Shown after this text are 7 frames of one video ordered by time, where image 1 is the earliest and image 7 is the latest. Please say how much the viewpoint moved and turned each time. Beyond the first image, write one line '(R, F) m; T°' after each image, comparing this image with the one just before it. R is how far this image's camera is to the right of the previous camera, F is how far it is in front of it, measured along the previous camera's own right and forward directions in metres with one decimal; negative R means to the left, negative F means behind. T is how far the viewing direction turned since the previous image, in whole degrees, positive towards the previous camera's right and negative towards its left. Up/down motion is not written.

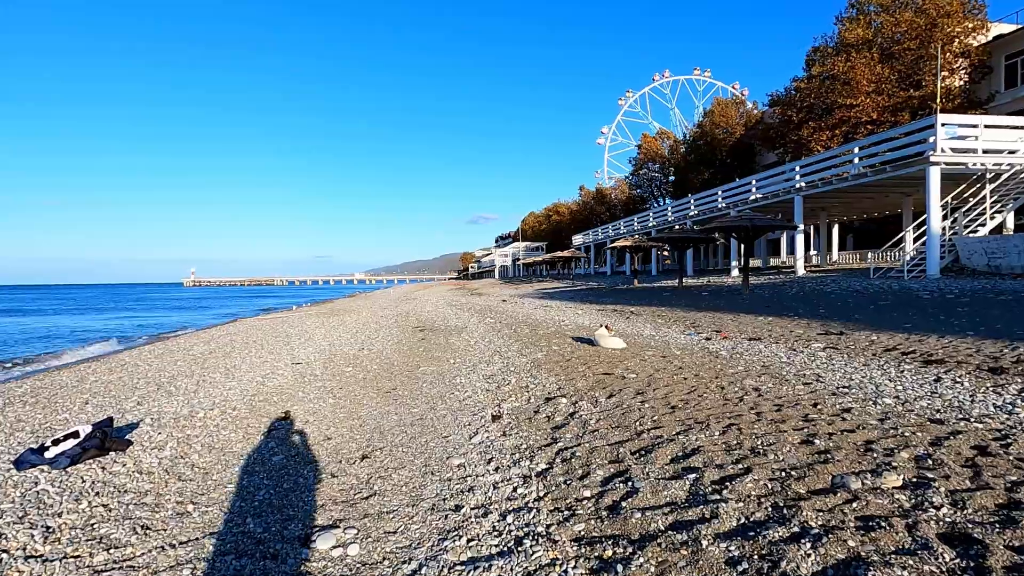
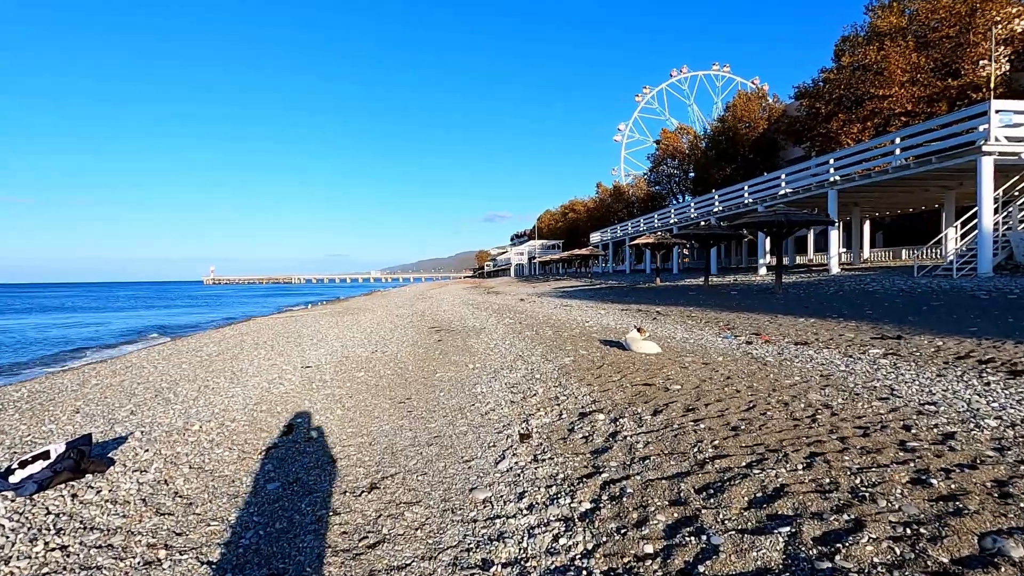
(-0.2, +0.8) m; -2°
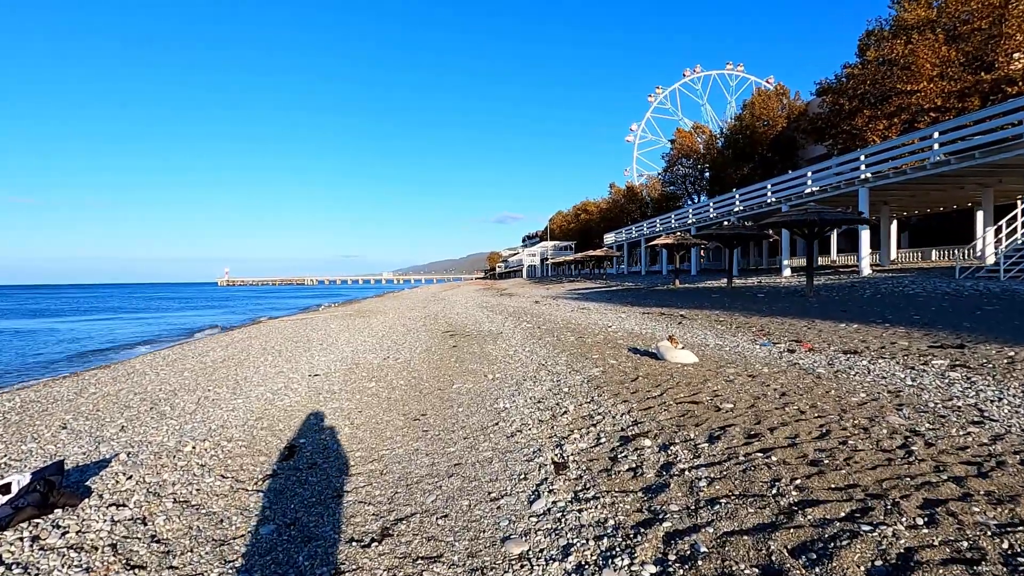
(-0.2, +0.7) m; -1°
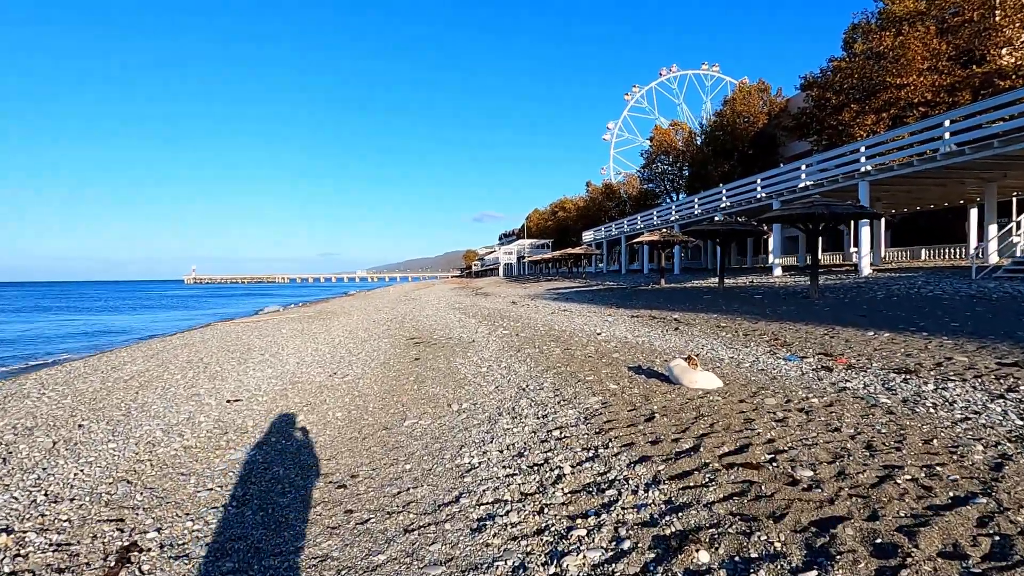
(+0.1, +2.0) m; +2°
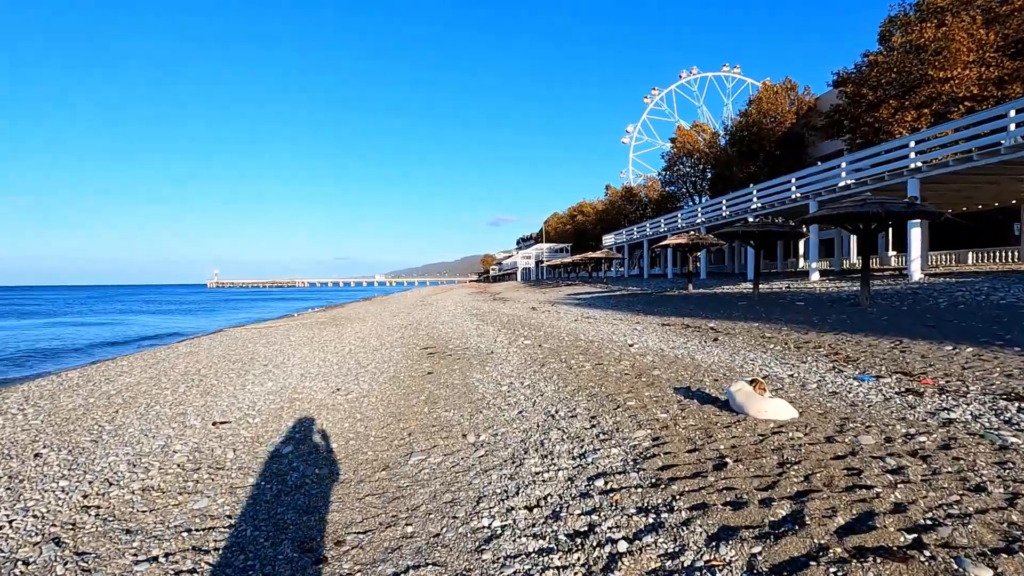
(-0.1, +1.1) m; -2°
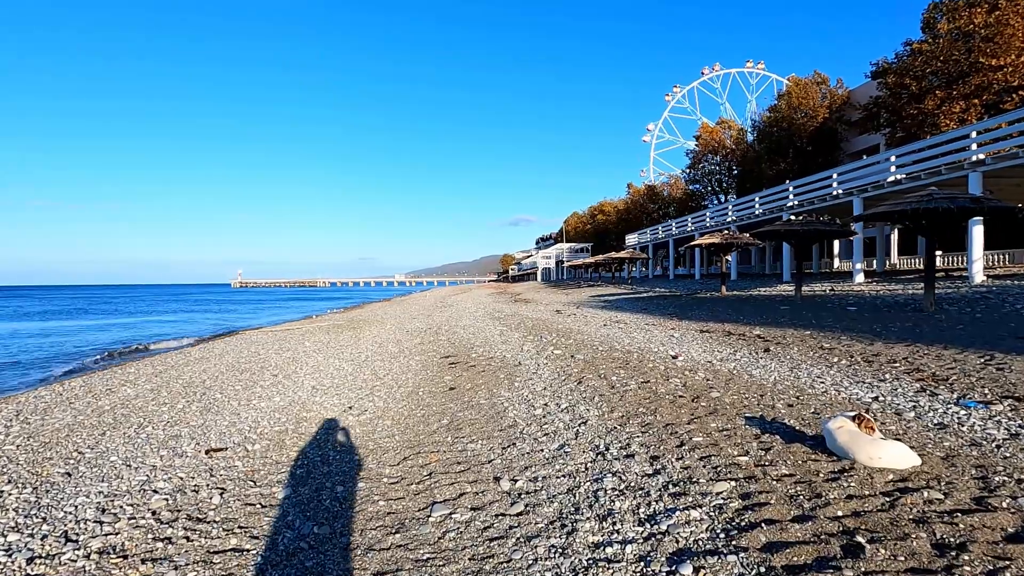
(-0.2, +1.0) m; -2°
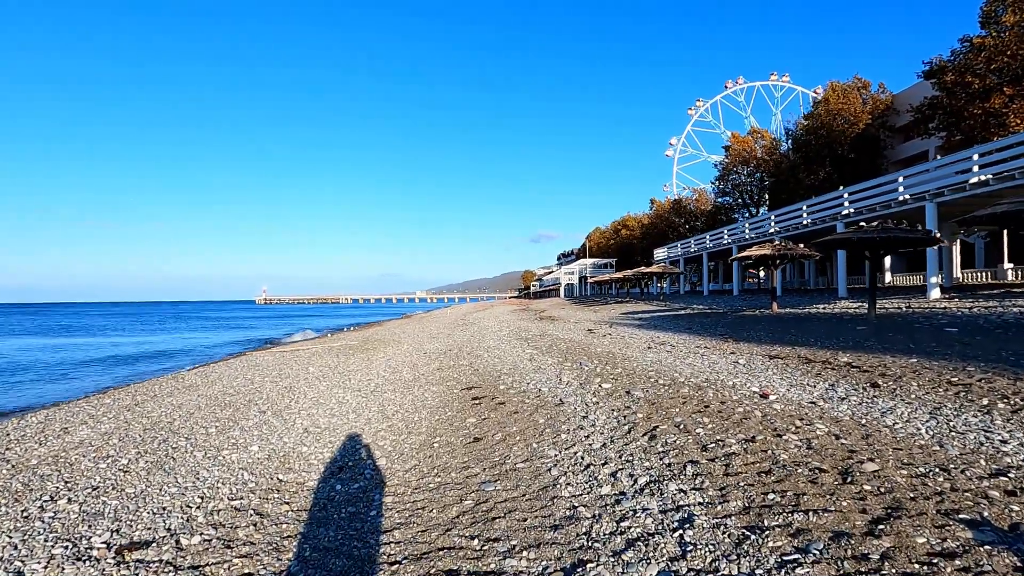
(-0.3, +2.1) m; -2°
